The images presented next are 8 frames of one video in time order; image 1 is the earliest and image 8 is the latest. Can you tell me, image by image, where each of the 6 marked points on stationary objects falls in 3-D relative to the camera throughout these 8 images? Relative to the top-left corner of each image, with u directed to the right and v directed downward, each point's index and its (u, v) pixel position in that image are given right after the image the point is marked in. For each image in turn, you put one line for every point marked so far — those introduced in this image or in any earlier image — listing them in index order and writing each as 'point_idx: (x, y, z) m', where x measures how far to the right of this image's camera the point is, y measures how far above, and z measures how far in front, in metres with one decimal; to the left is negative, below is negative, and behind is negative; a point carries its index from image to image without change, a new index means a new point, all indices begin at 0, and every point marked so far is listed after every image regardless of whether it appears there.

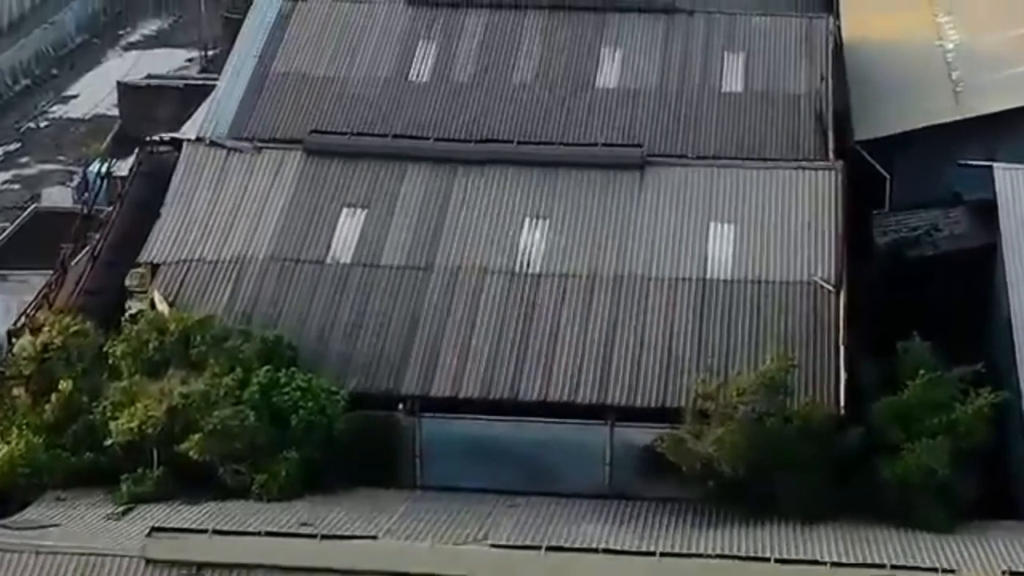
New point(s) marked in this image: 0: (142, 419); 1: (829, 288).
0: (-3.6, -1.3, +18.0) m
1: (+3.4, 0.0, +19.7) m
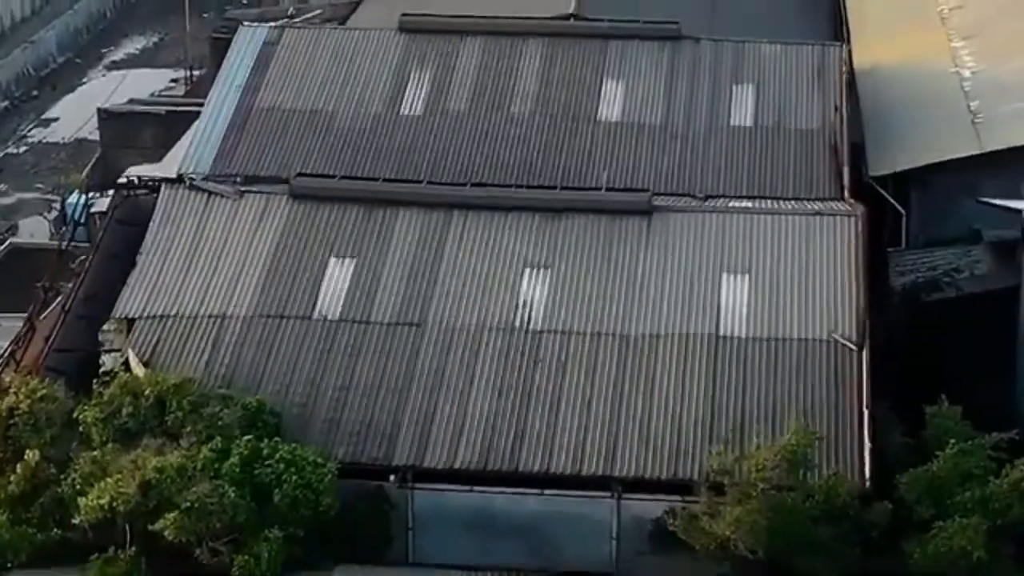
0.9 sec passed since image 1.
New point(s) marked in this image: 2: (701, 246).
0: (-3.6, -1.9, +16.7) m
1: (+3.4, -0.6, +18.4) m
2: (+2.0, +0.4, +19.9) m
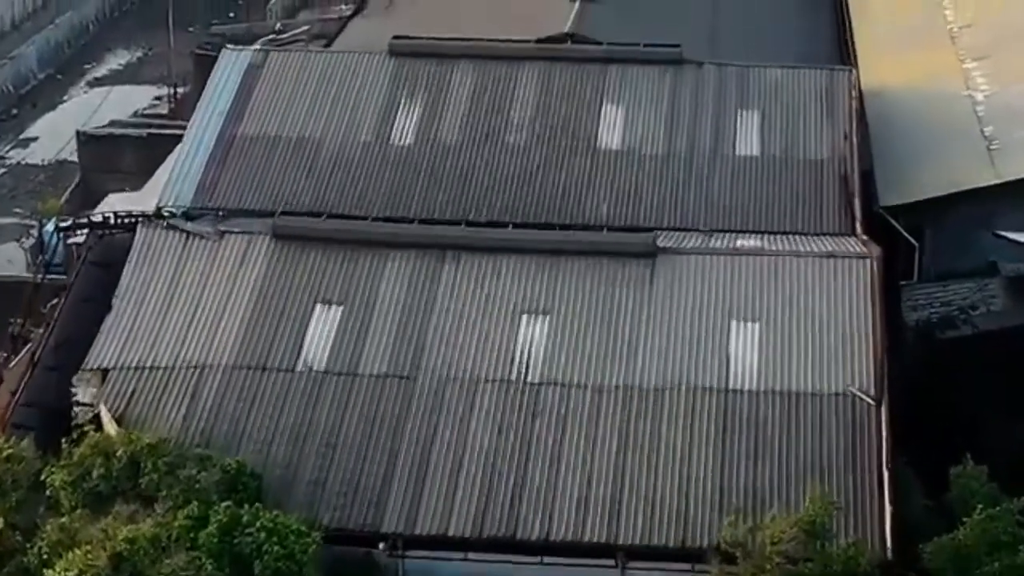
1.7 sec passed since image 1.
0: (-3.6, -2.3, +15.5) m
1: (+3.3, -1.1, +17.4) m
2: (+2.0, 0.0, +18.8) m
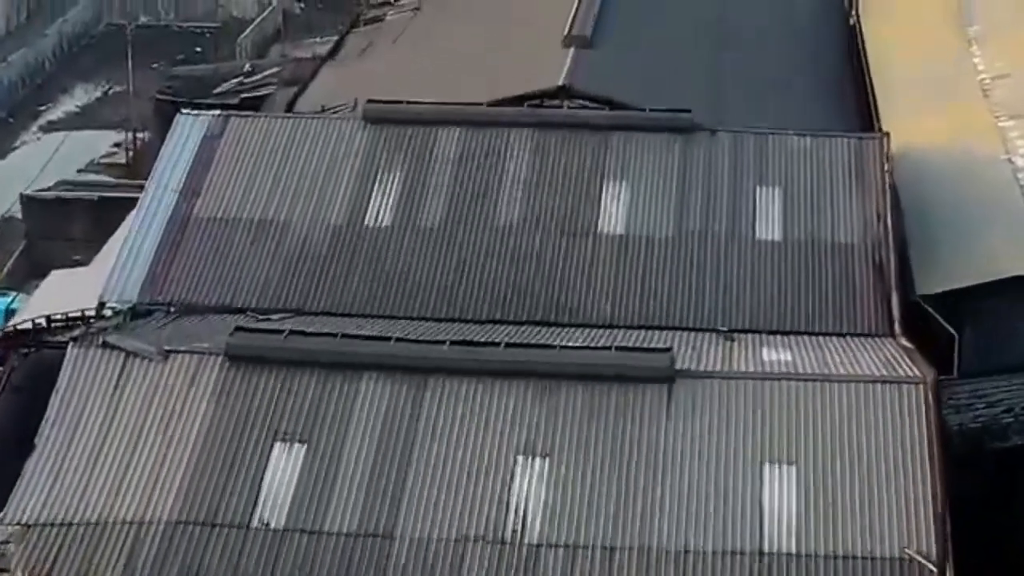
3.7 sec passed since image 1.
0: (-3.6, -3.5, +12.7) m
1: (+3.3, -2.2, +14.6) m
2: (+1.9, -1.2, +16.1) m
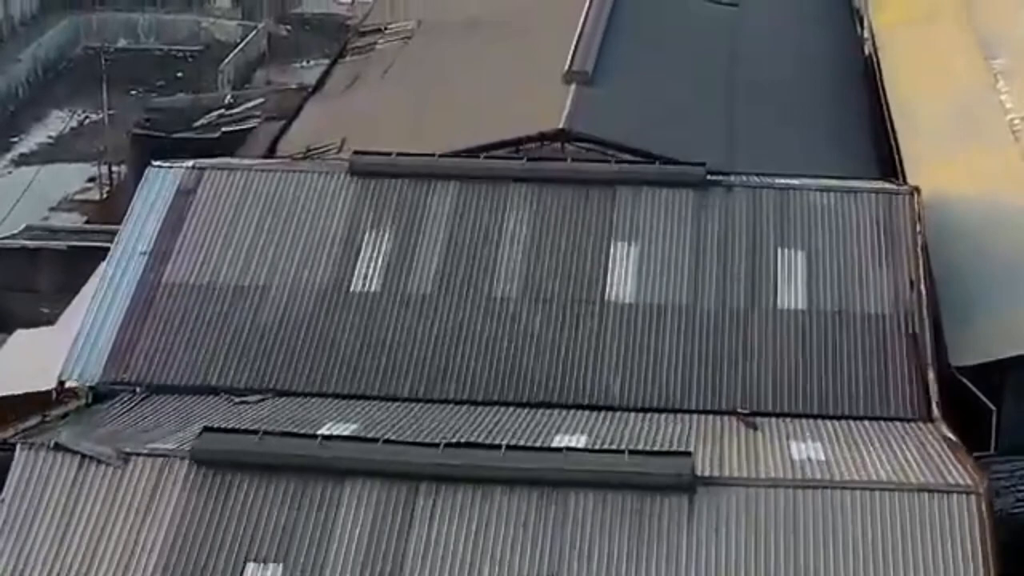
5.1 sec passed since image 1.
0: (-3.6, -4.3, +10.9) m
1: (+3.3, -3.0, +12.8) m
2: (+1.9, -2.0, +14.3) m
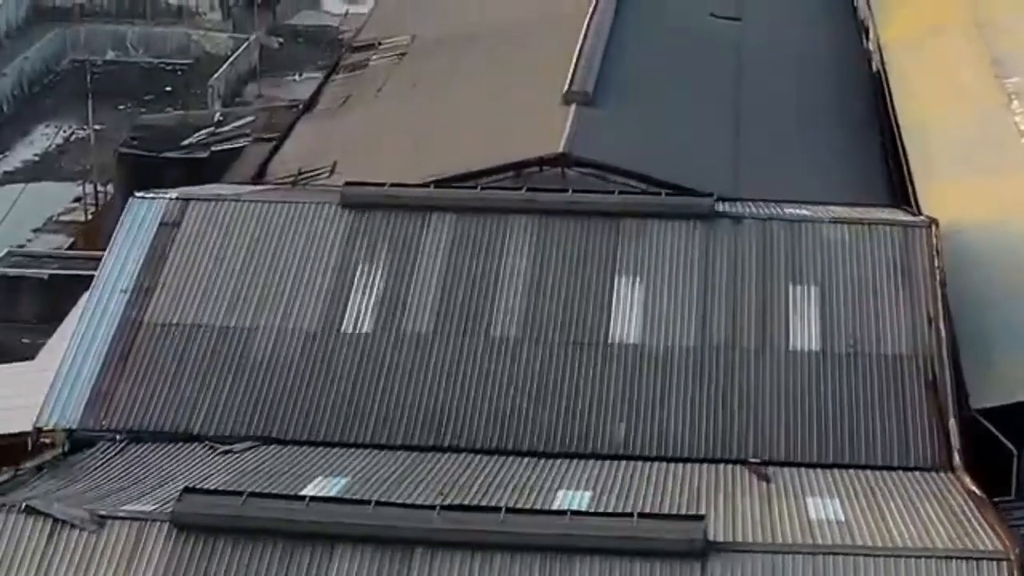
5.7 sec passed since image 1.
0: (-3.6, -4.7, +10.0) m
1: (+3.3, -3.4, +11.9) m
2: (+1.9, -2.3, +13.4) m
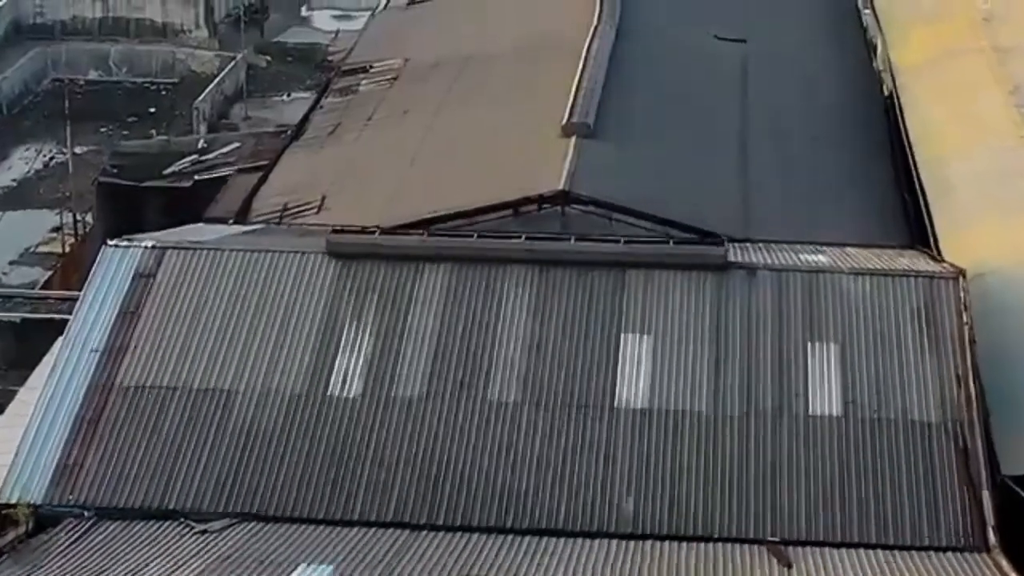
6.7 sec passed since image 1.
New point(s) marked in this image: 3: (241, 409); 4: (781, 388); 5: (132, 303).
0: (-3.6, -5.3, +8.7) m
1: (+3.3, -3.9, +10.7) m
2: (+2.0, -2.9, +12.1) m
3: (-2.5, -1.1, +17.3) m
4: (+2.5, -0.9, +17.3) m
5: (-3.8, -0.1, +18.6) m
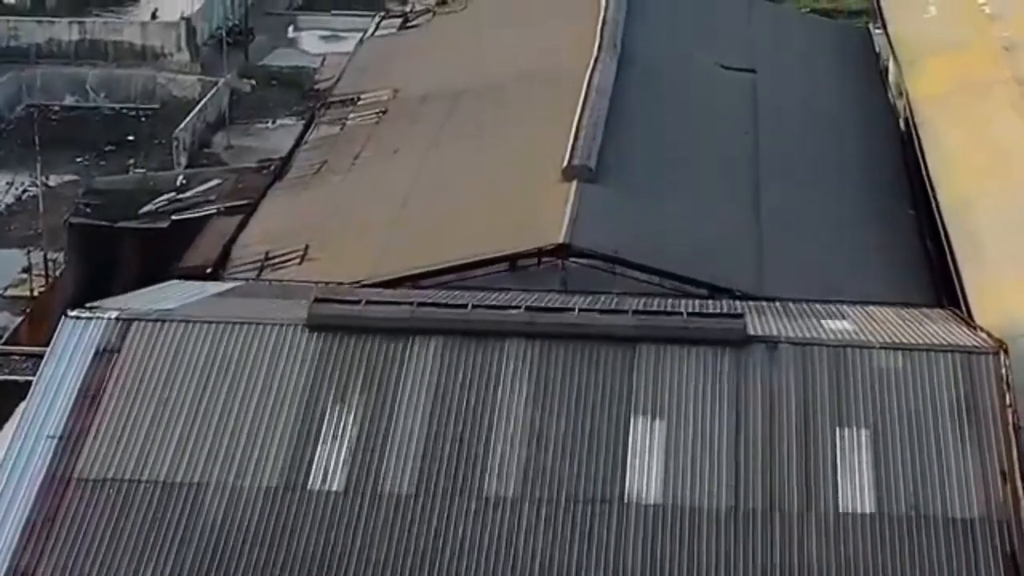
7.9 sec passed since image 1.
0: (-3.5, -6.0, +7.1) m
1: (+3.4, -4.6, +9.0) m
2: (+2.0, -3.6, +10.5) m
3: (-2.5, -1.8, +15.6) m
4: (+2.5, -1.6, +15.7) m
5: (-3.8, -0.9, +16.9) m
